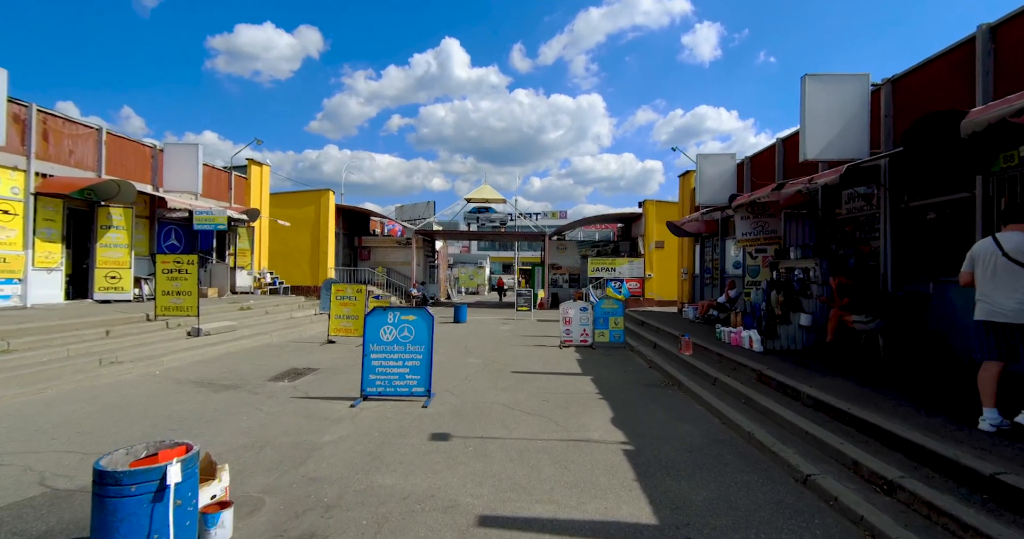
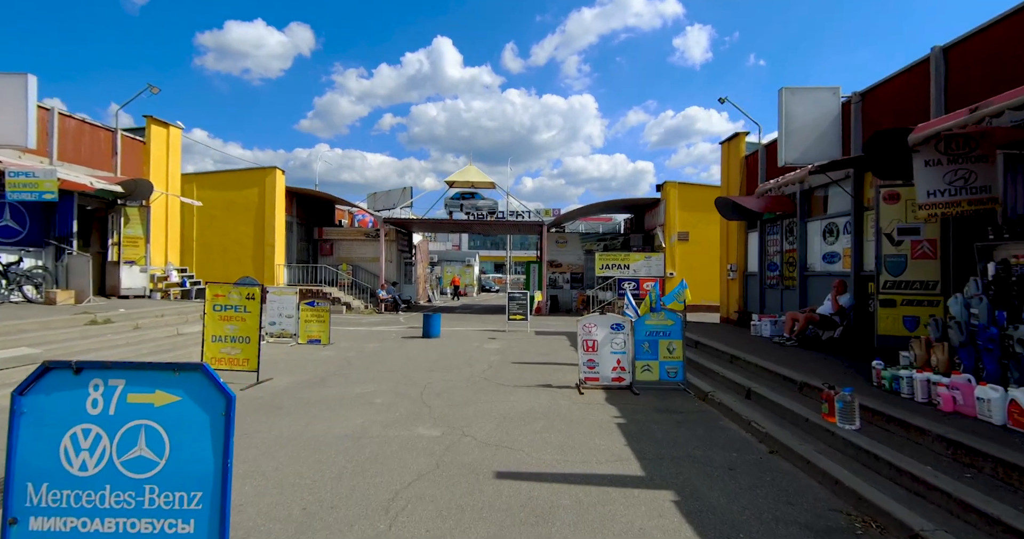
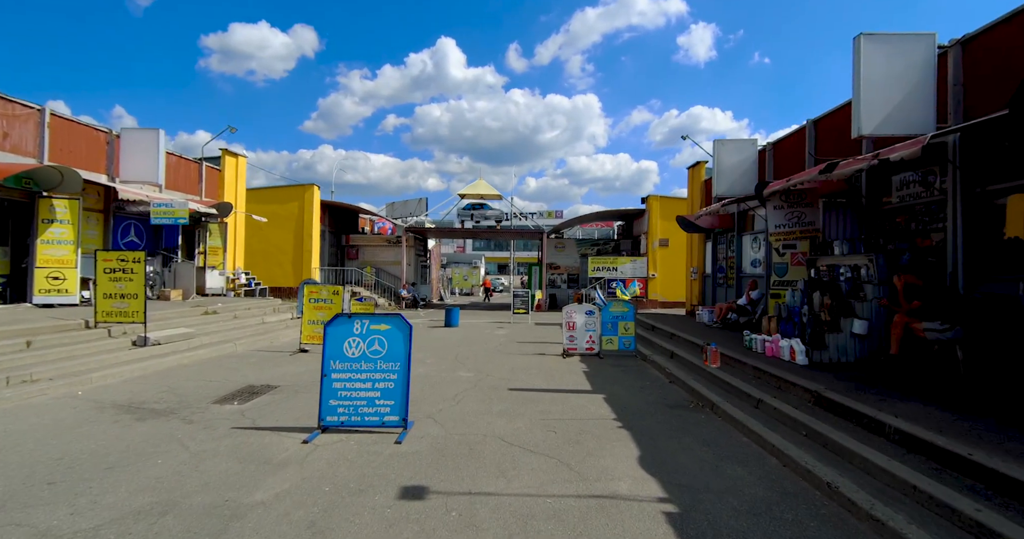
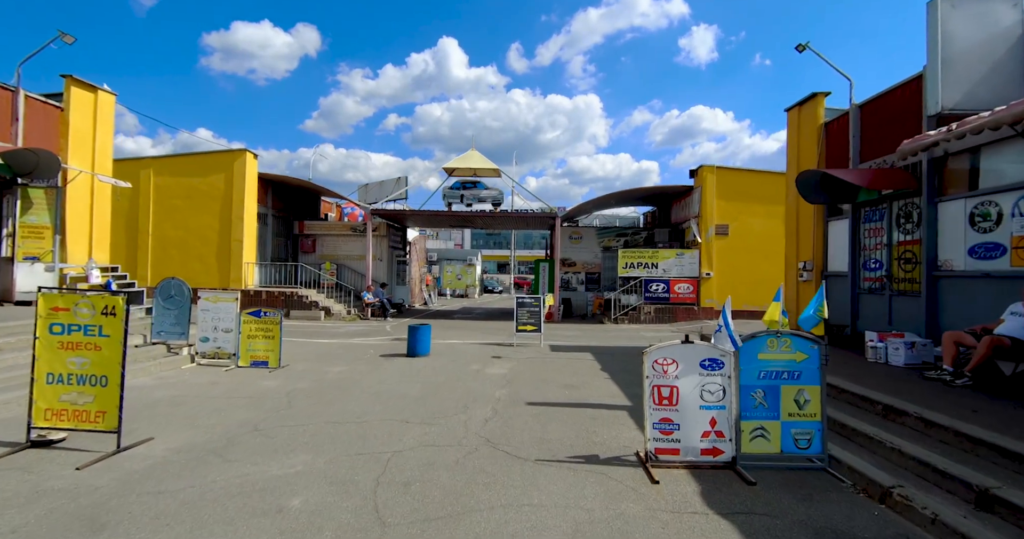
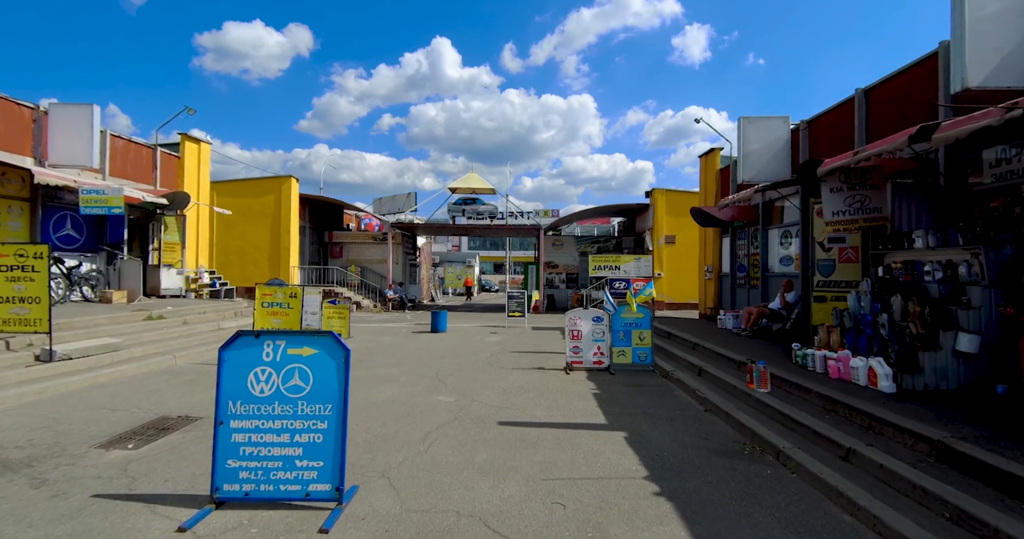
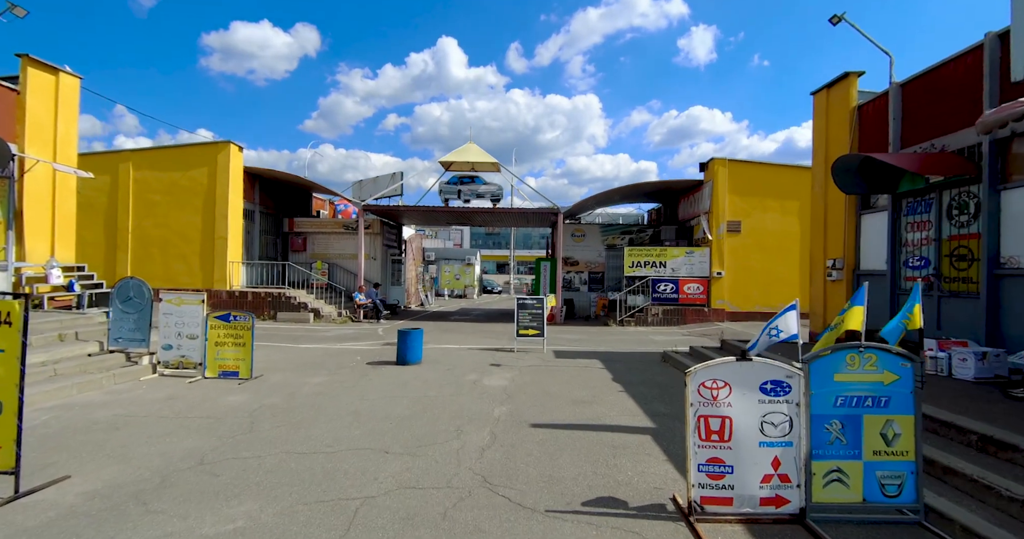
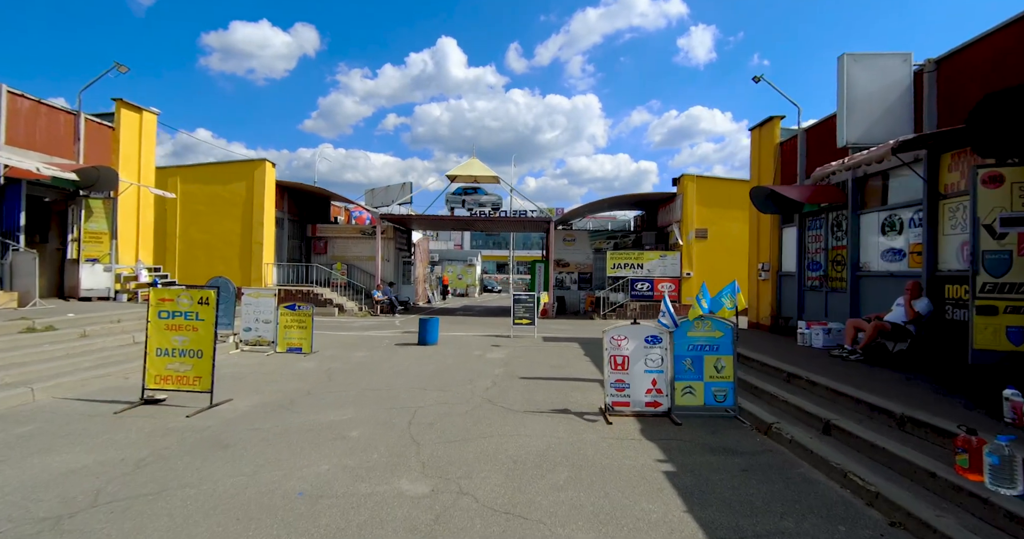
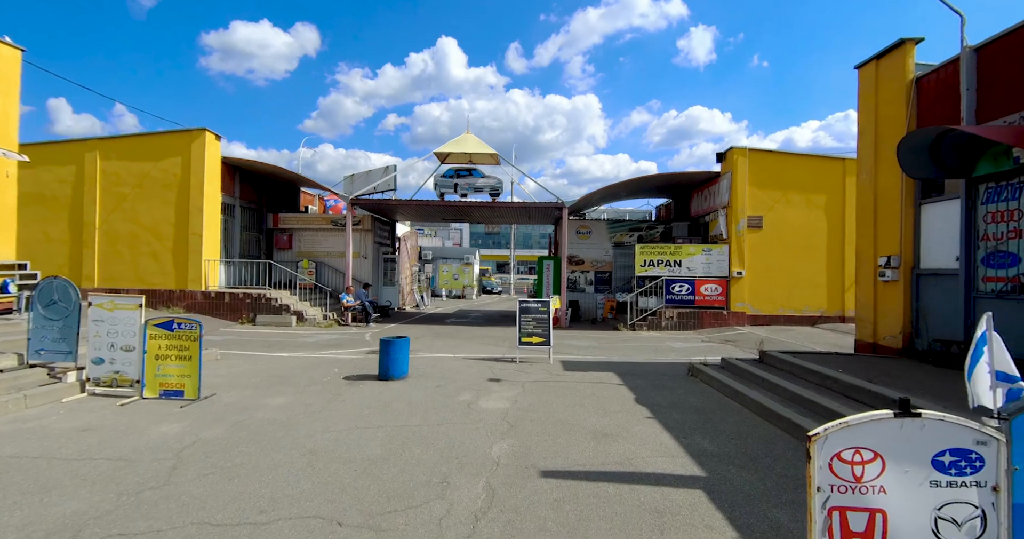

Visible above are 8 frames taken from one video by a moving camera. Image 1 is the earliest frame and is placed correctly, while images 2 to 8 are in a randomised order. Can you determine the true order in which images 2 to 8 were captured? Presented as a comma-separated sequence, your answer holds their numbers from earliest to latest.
3, 5, 2, 7, 4, 6, 8
